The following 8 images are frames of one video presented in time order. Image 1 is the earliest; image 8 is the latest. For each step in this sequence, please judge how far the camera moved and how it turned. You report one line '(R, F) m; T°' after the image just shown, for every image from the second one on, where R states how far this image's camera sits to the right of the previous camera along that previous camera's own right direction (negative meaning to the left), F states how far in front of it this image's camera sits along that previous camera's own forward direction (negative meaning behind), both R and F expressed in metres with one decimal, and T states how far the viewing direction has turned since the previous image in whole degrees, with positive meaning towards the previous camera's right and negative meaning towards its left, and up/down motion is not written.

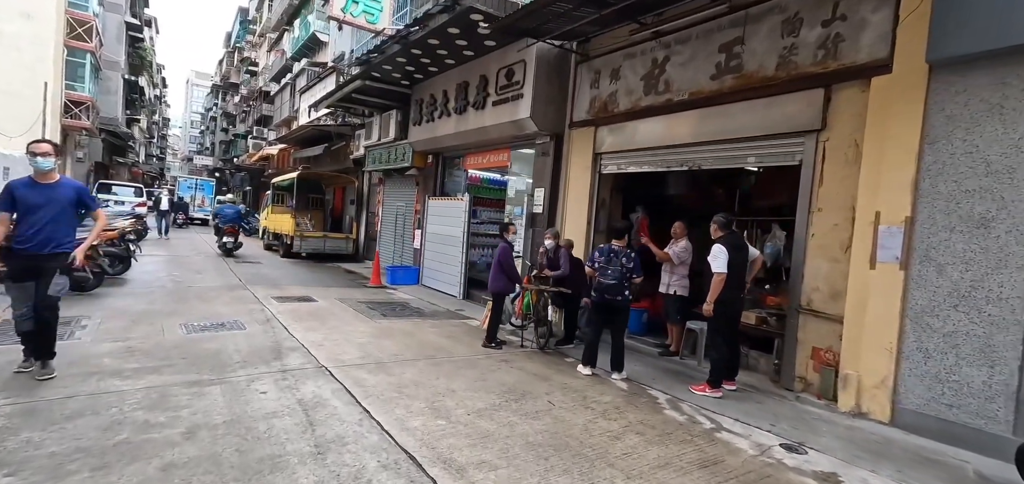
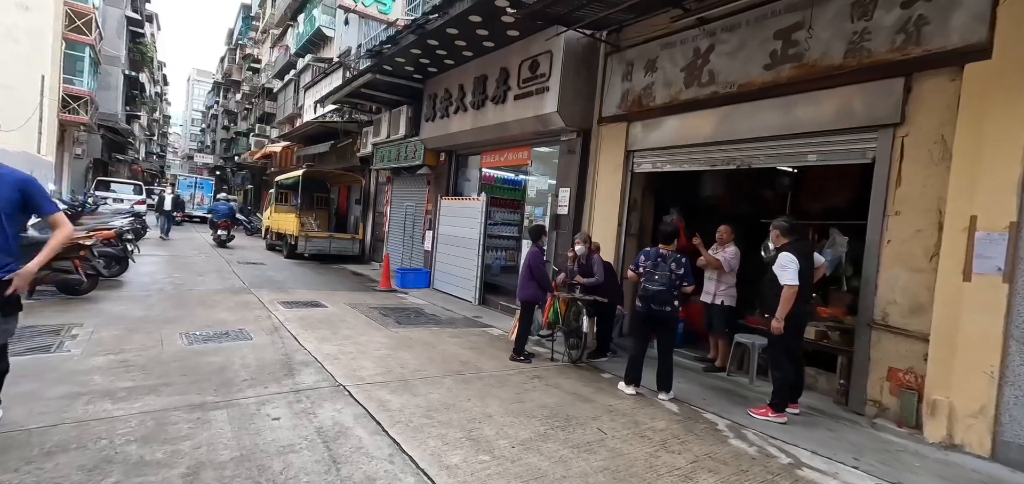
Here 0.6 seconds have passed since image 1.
(-0.3, +0.5) m; 0°
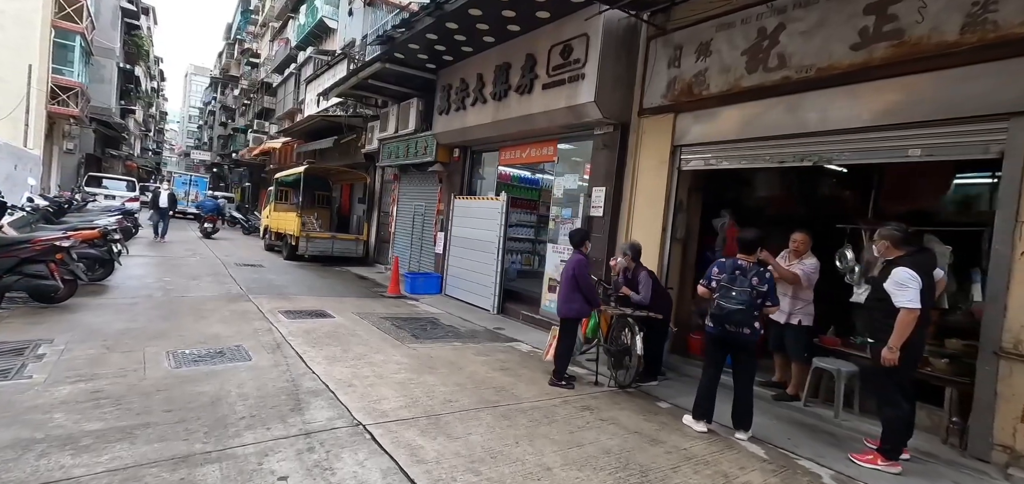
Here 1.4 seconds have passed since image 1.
(-0.4, +0.7) m; 0°
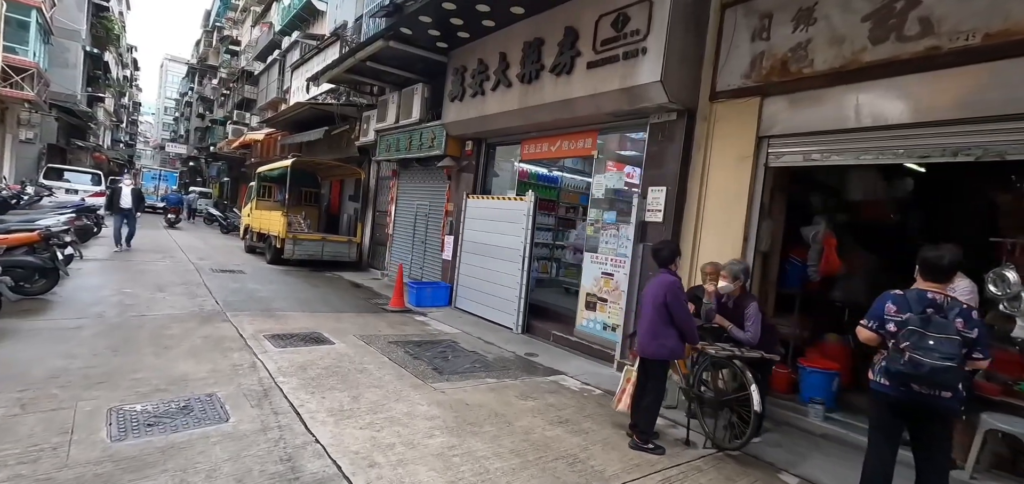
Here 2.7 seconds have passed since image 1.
(-0.6, +1.1) m; +2°
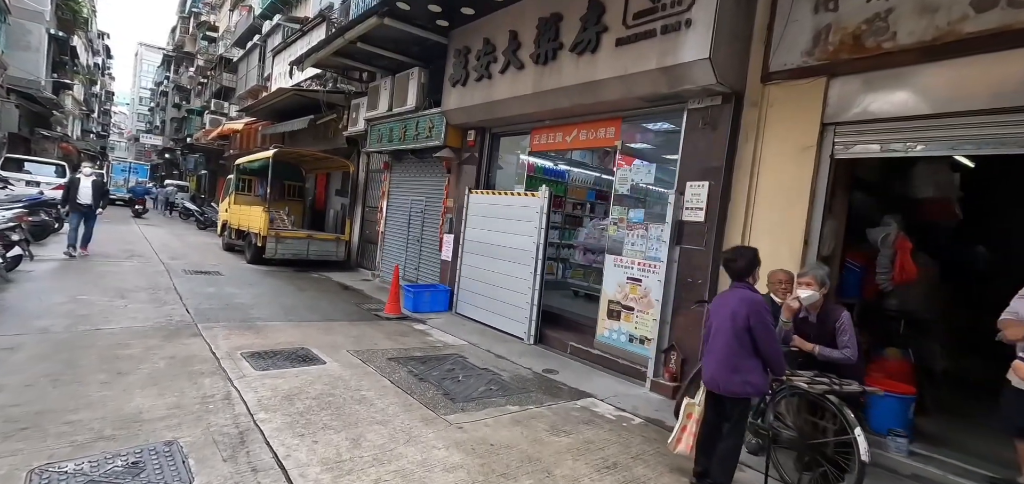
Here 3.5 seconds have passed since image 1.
(-0.3, +0.7) m; +2°
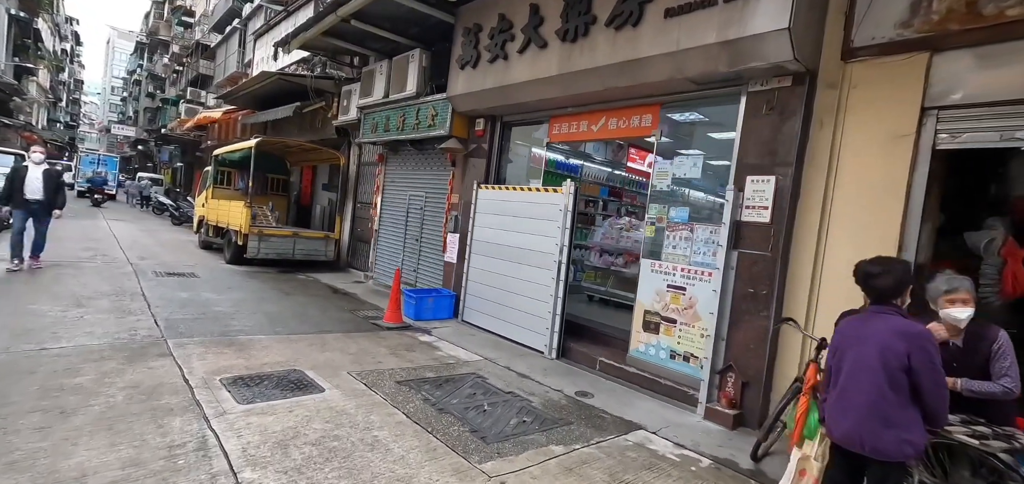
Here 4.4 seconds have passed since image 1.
(-0.4, +0.7) m; +2°
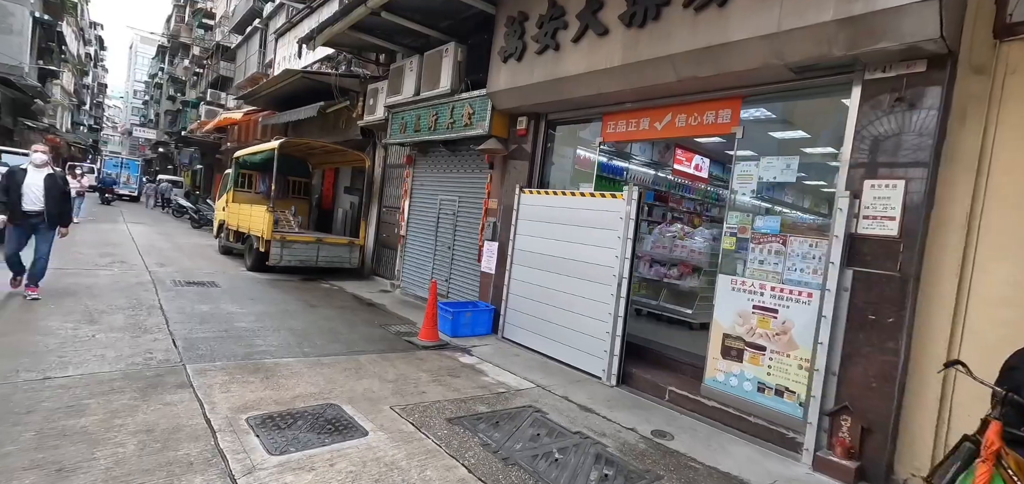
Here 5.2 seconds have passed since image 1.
(-0.4, +0.6) m; -2°
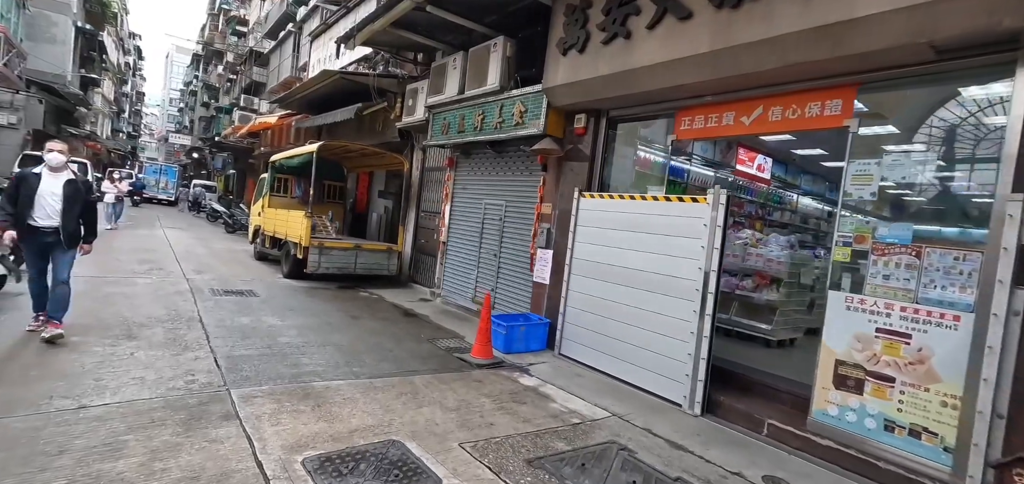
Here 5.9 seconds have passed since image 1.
(-0.4, +0.5) m; -3°
